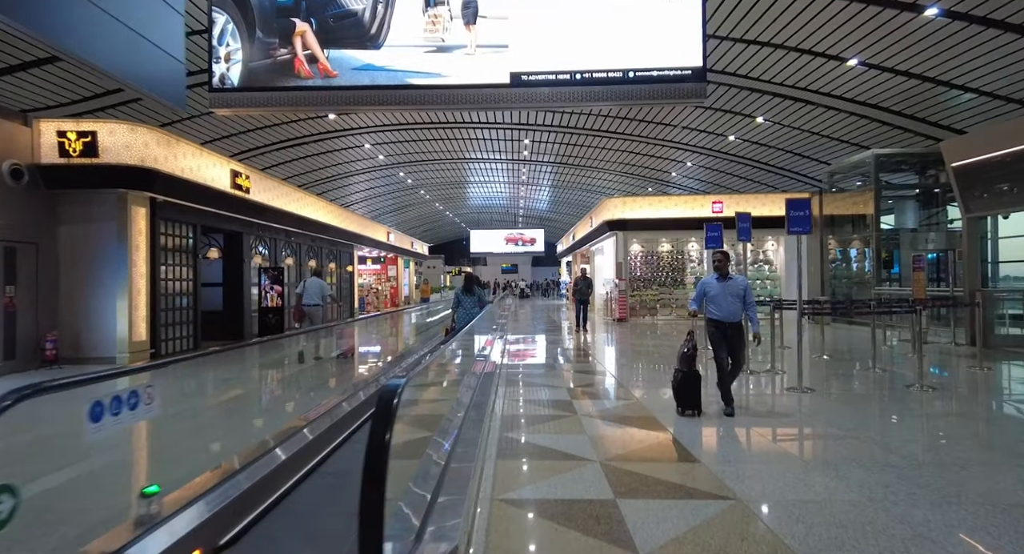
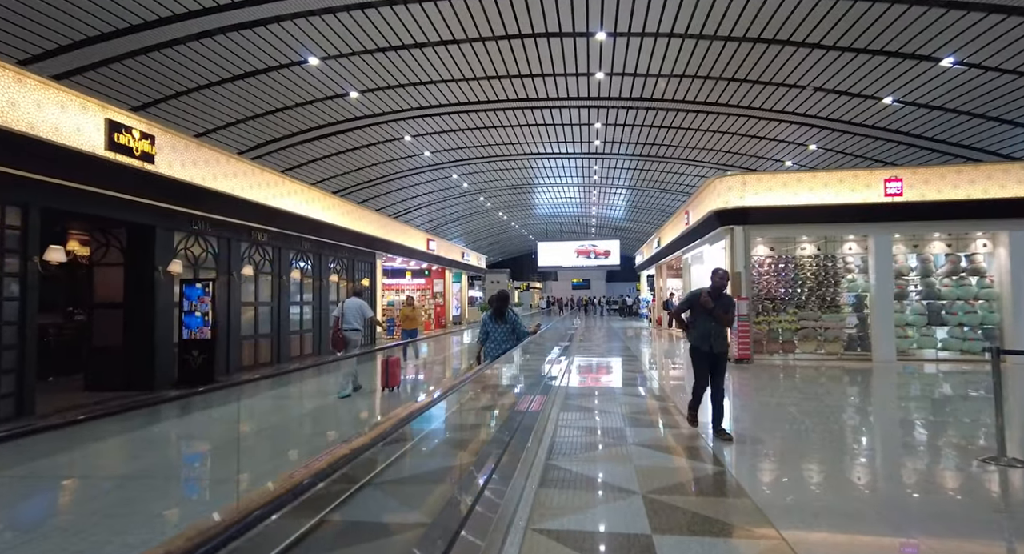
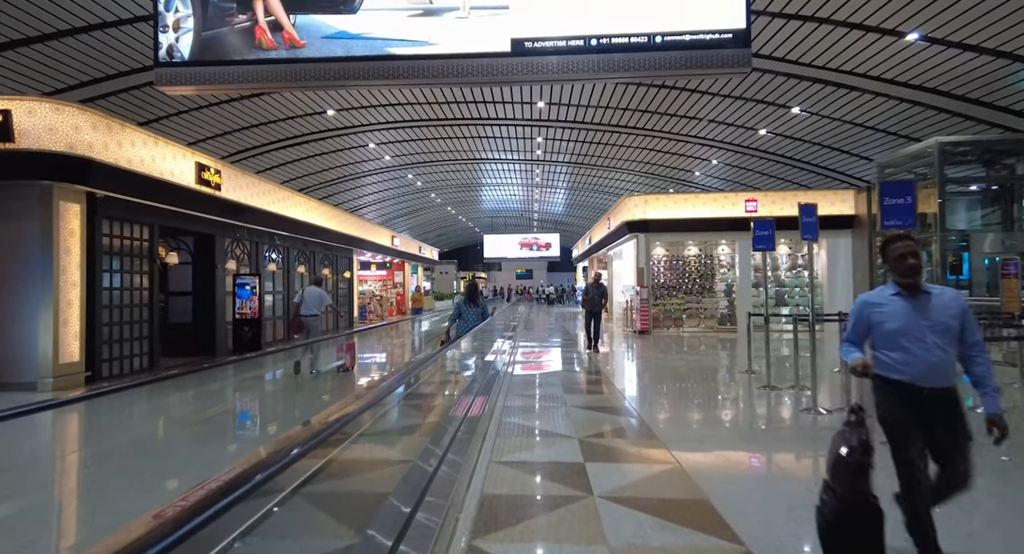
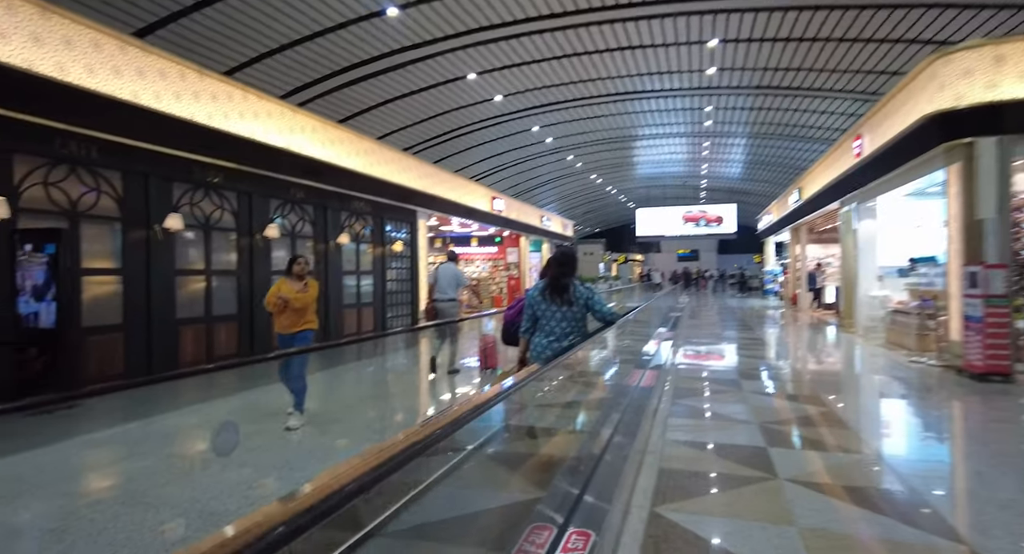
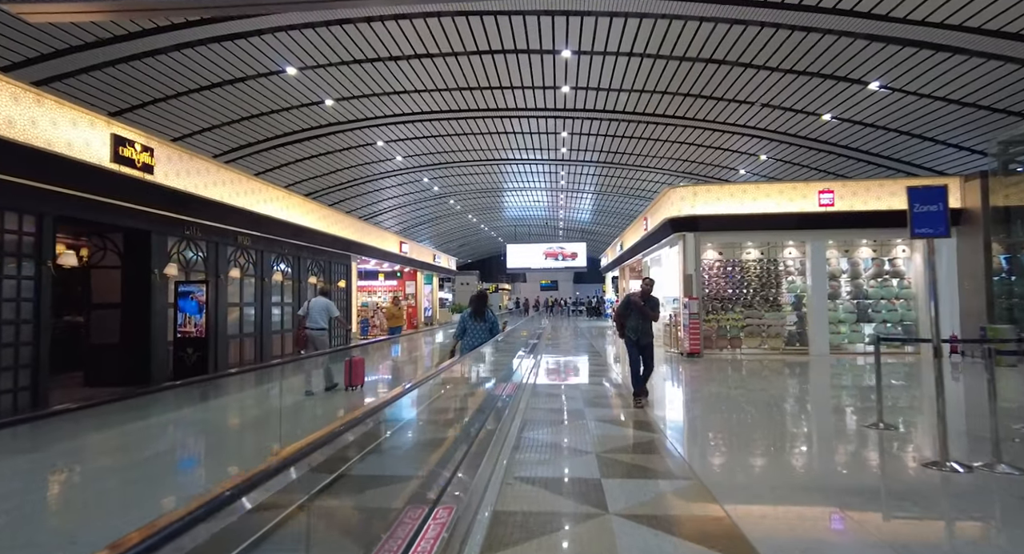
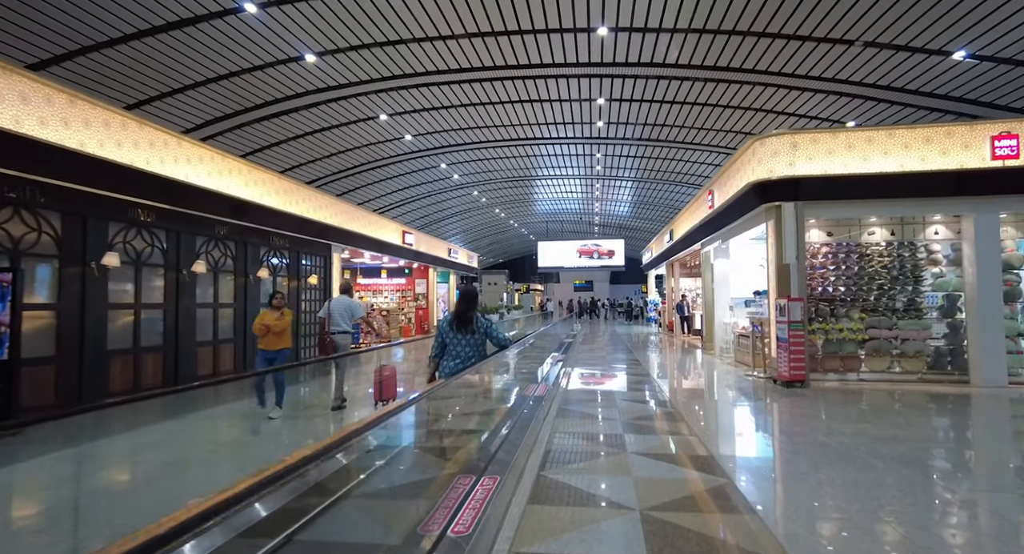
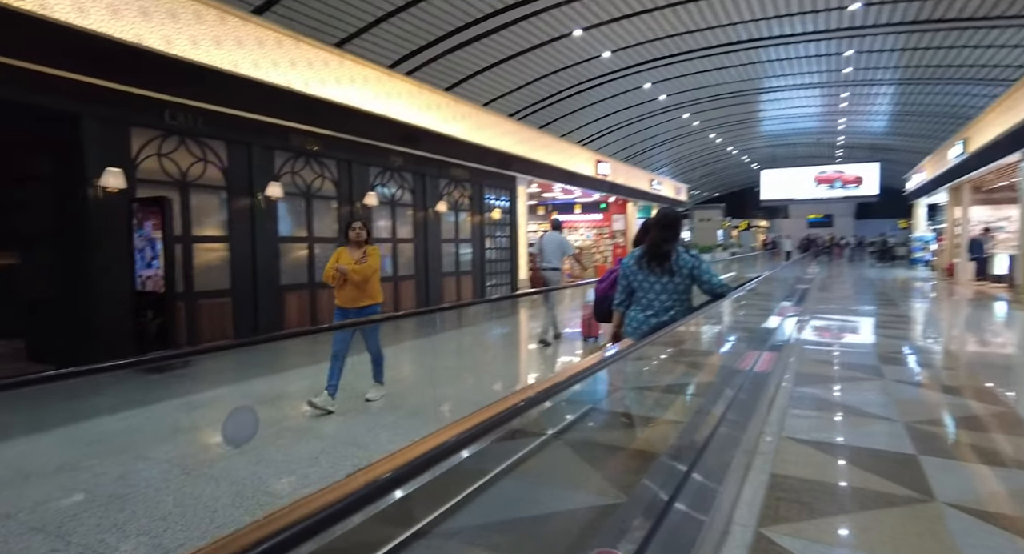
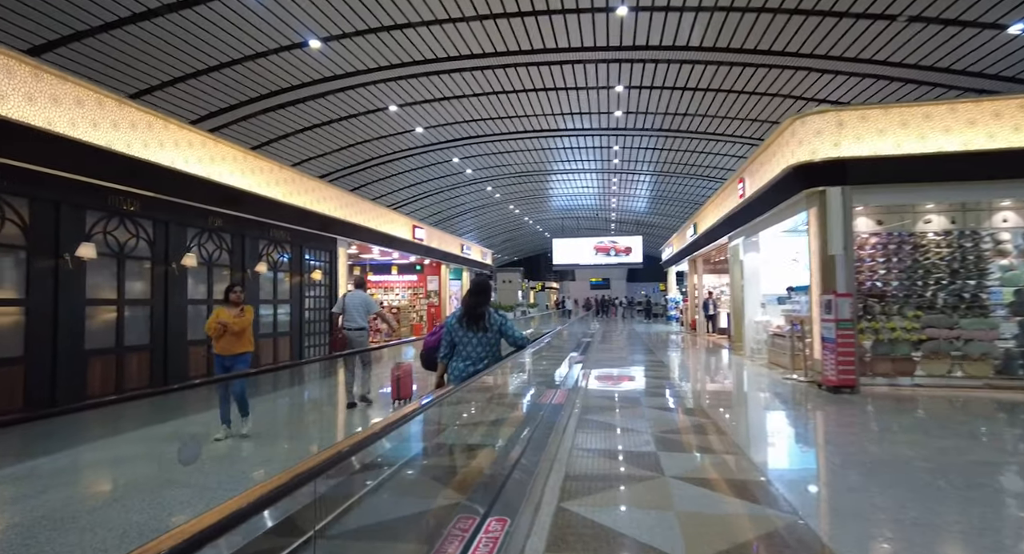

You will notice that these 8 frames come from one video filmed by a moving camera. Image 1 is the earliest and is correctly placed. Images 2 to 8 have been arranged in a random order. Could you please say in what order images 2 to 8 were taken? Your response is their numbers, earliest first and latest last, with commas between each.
3, 5, 2, 6, 8, 4, 7
